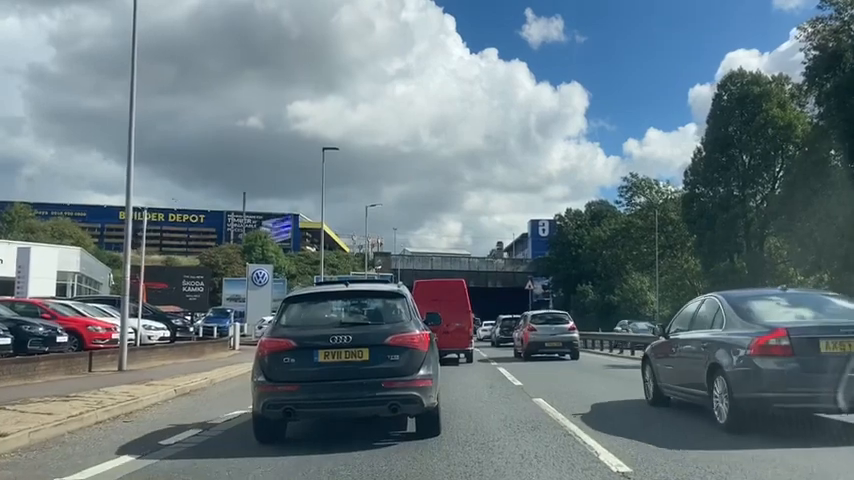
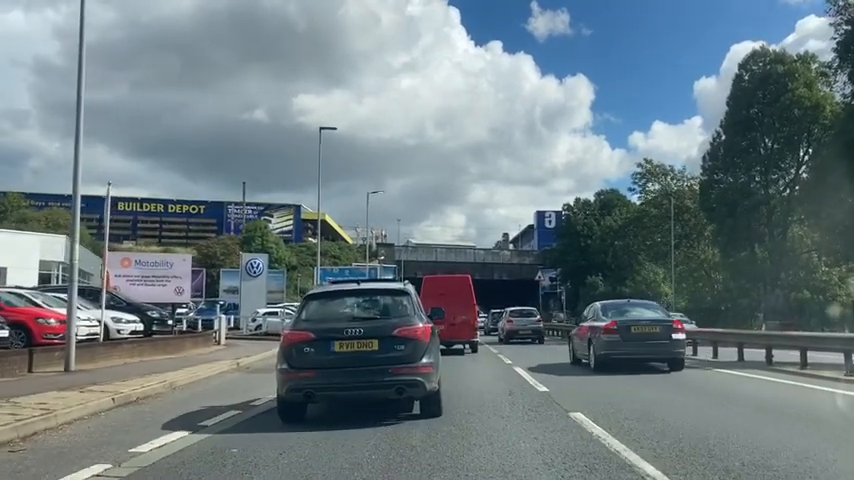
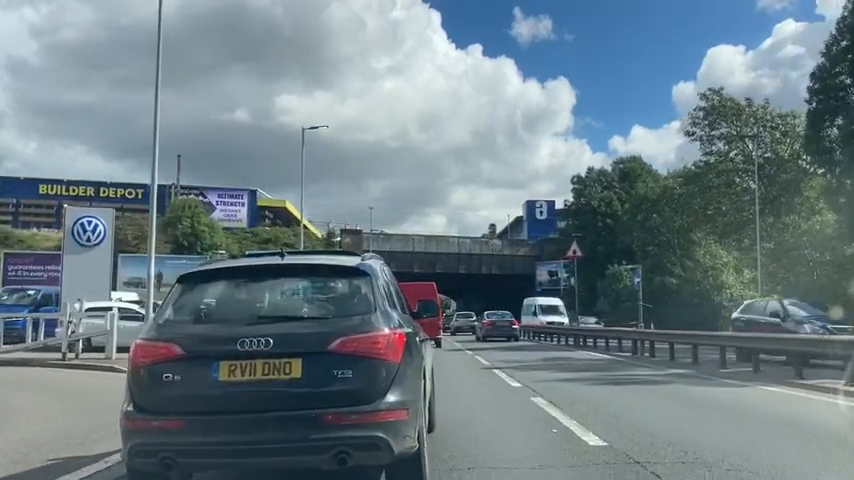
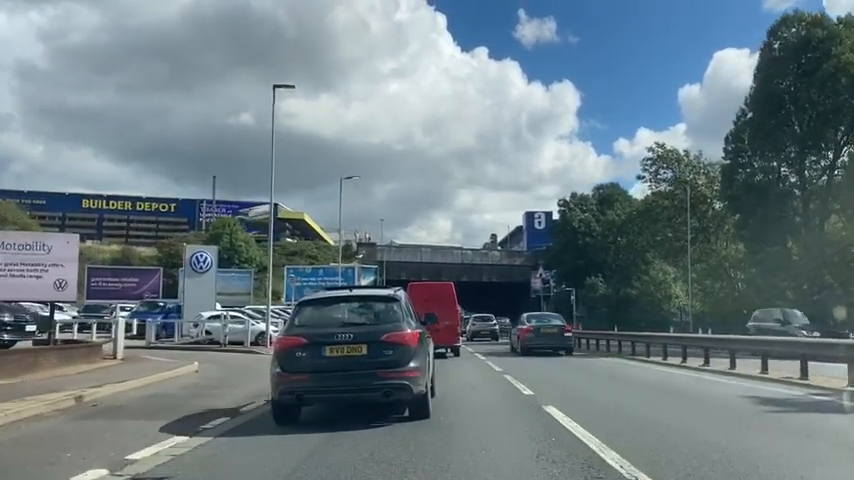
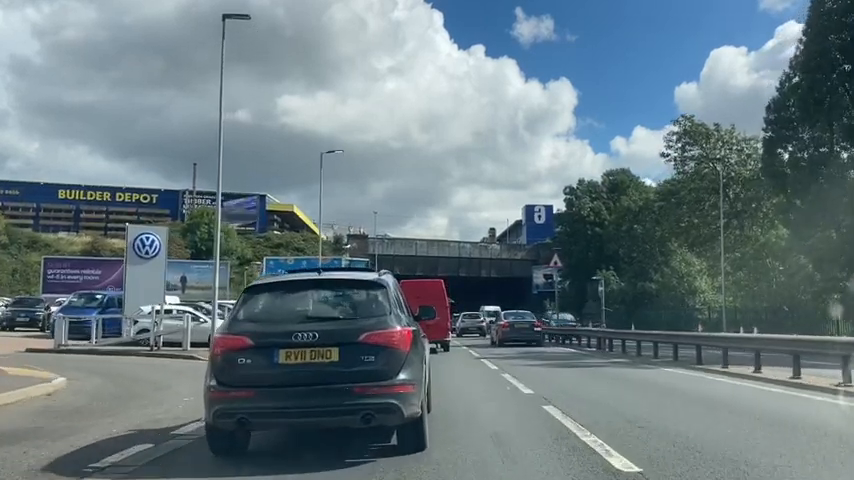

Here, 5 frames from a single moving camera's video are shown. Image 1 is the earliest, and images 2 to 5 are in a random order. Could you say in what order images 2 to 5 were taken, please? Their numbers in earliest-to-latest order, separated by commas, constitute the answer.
2, 4, 5, 3
